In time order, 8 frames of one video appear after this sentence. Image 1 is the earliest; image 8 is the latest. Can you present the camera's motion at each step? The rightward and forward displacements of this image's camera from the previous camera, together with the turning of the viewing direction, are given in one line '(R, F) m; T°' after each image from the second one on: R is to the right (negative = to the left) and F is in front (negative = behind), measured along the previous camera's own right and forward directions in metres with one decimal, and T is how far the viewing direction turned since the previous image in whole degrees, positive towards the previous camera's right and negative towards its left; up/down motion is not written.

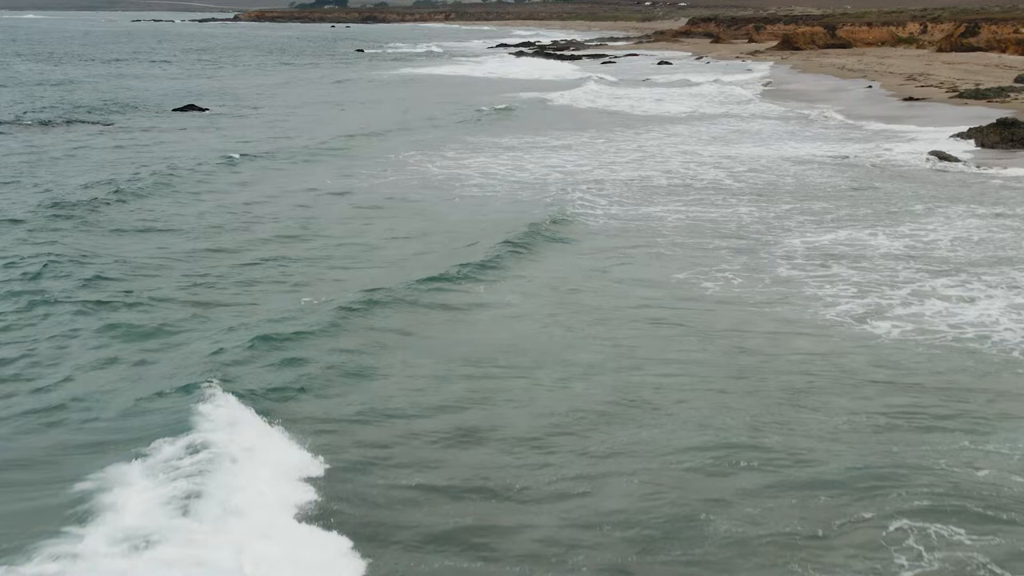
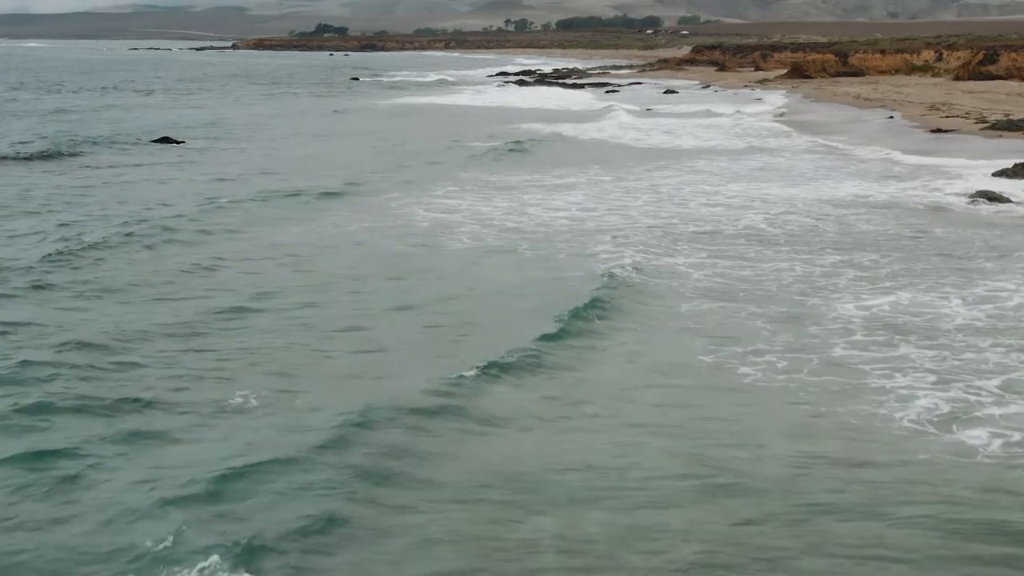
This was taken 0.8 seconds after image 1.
(+0.1, +2.5) m; 0°
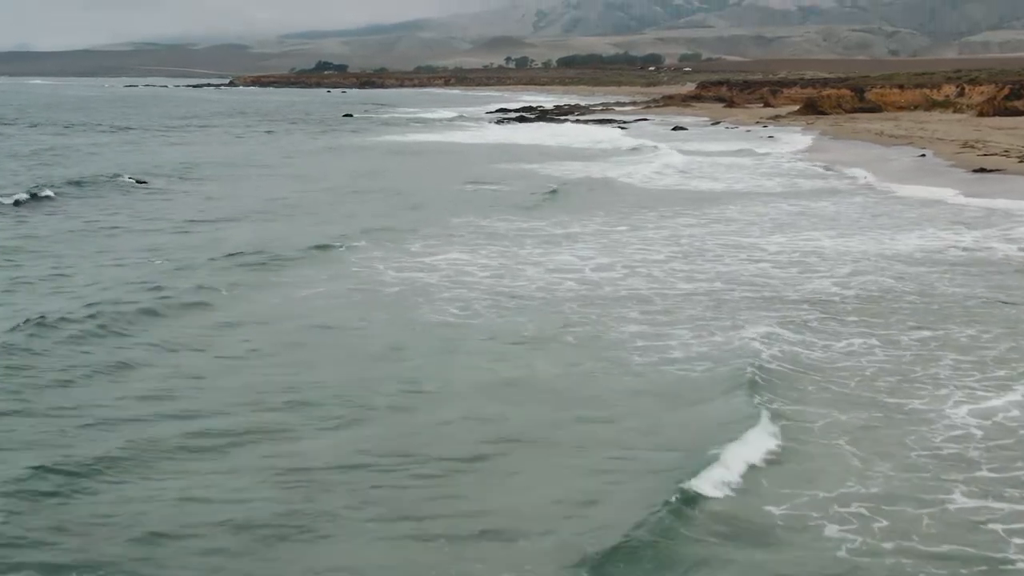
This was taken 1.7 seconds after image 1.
(0.0, +3.3) m; 0°
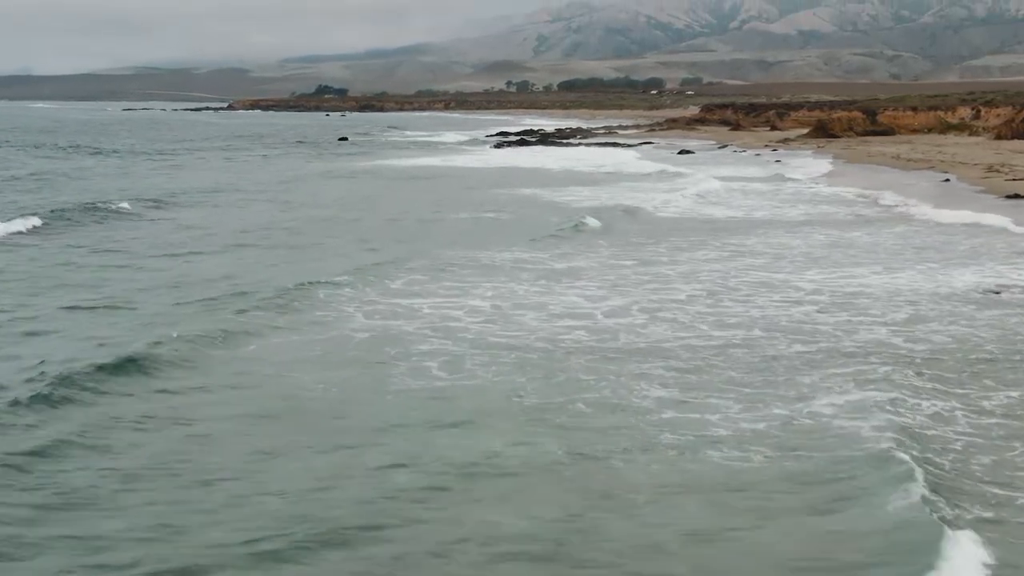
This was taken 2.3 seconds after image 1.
(0.0, +2.1) m; 0°
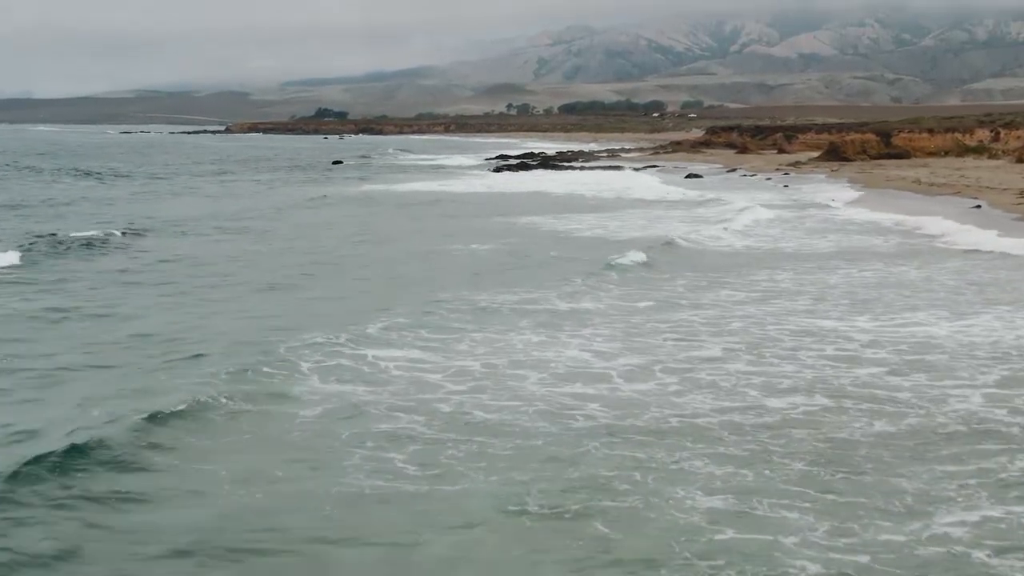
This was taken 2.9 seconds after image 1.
(0.0, +2.4) m; 0°
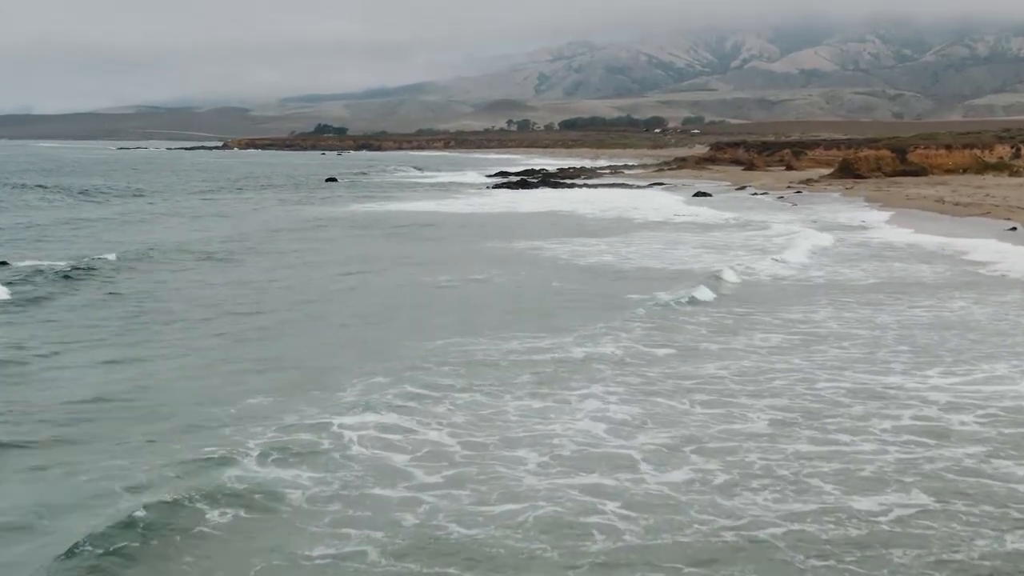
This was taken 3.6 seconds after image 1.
(0.0, +2.3) m; 0°
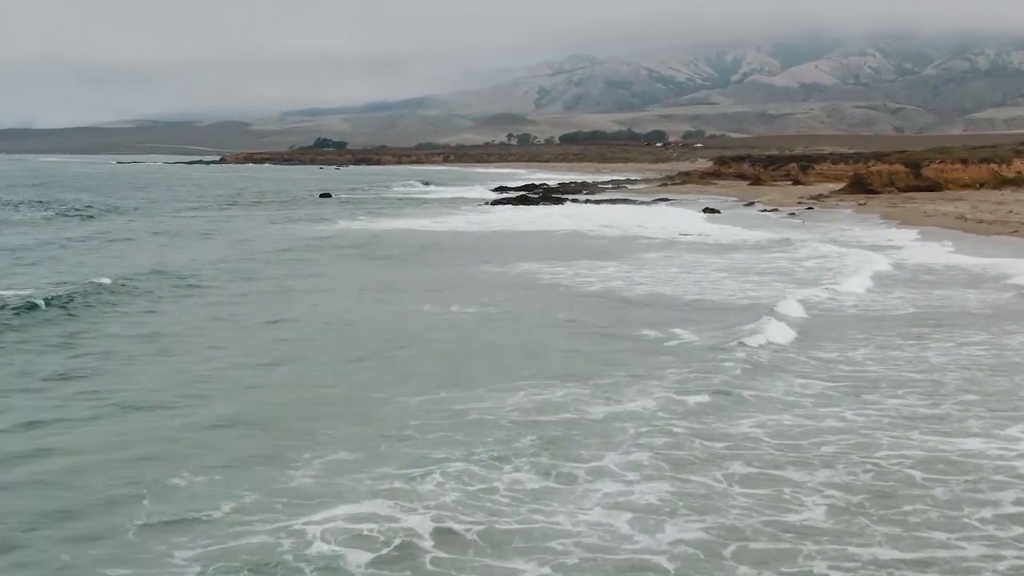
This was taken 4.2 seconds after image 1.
(0.0, +2.0) m; 0°
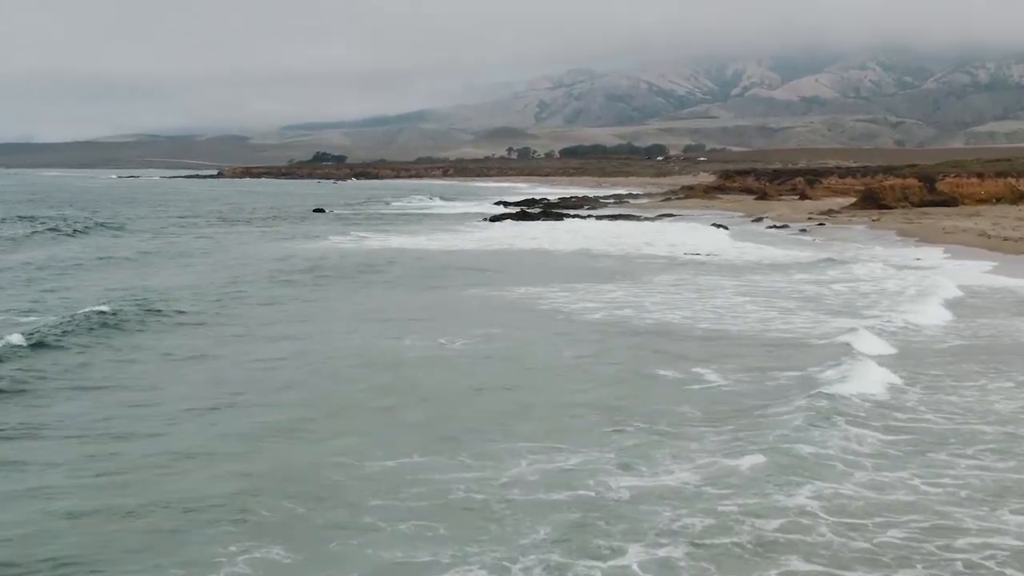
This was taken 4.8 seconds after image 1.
(0.0, +1.9) m; 0°
